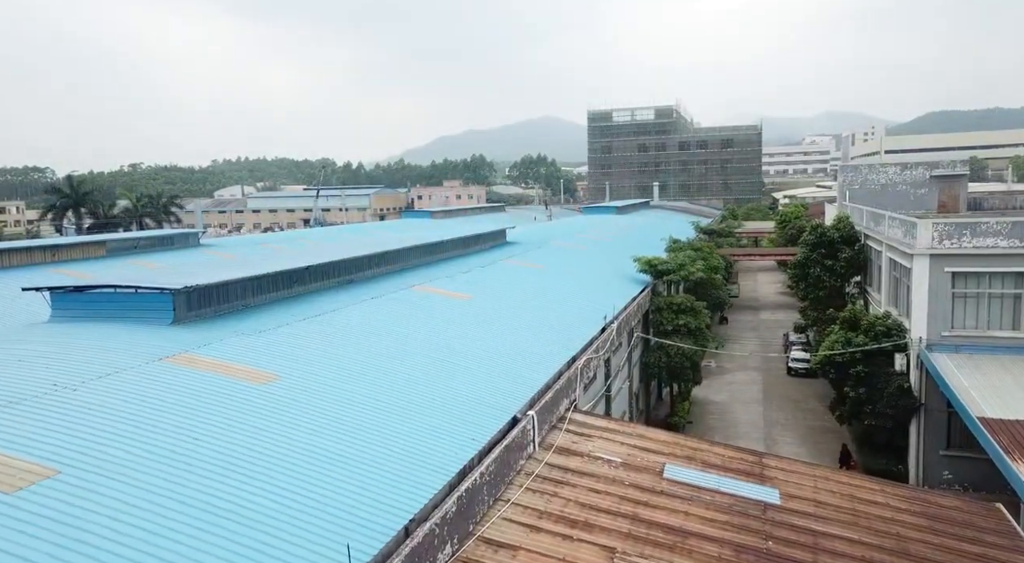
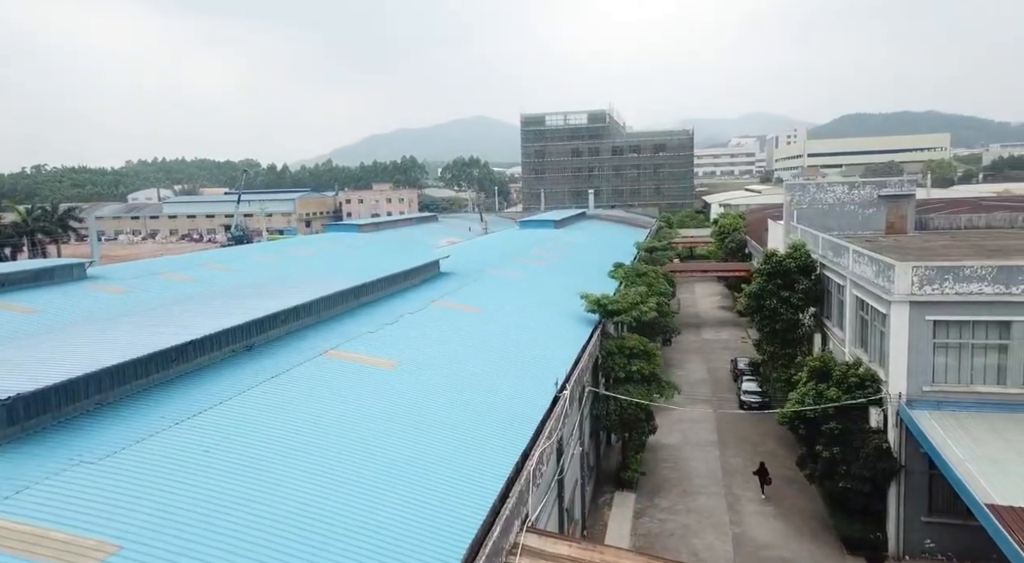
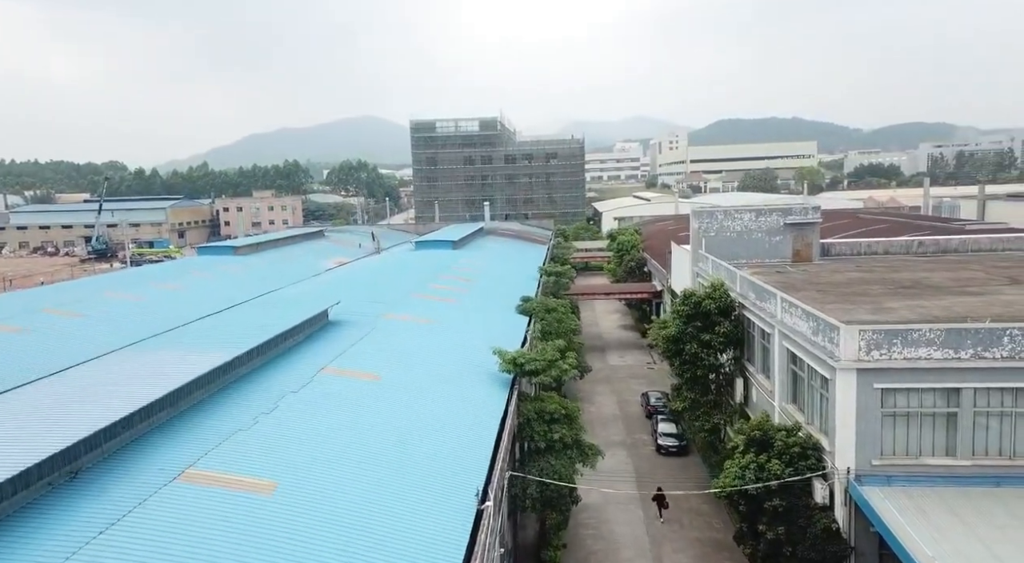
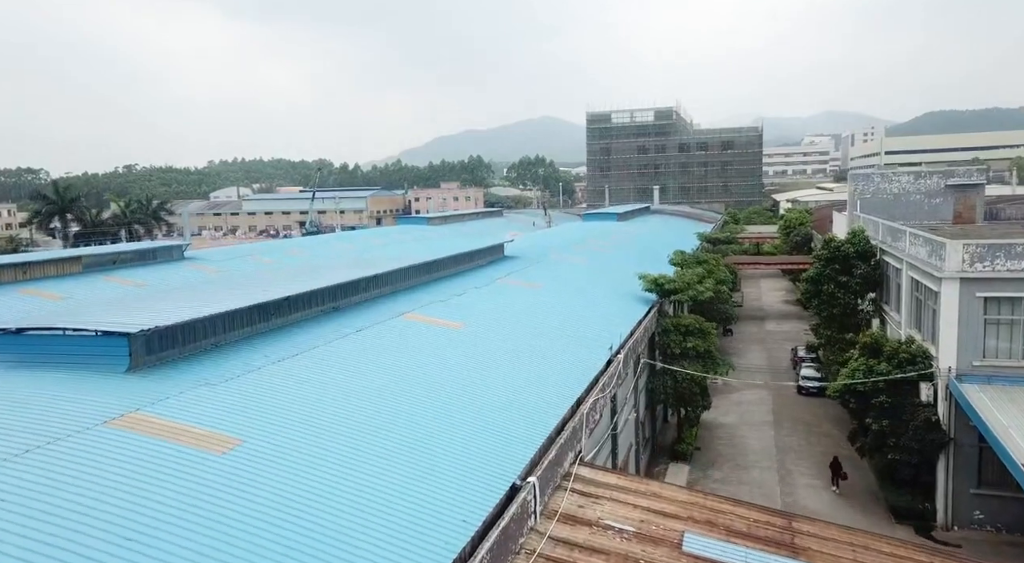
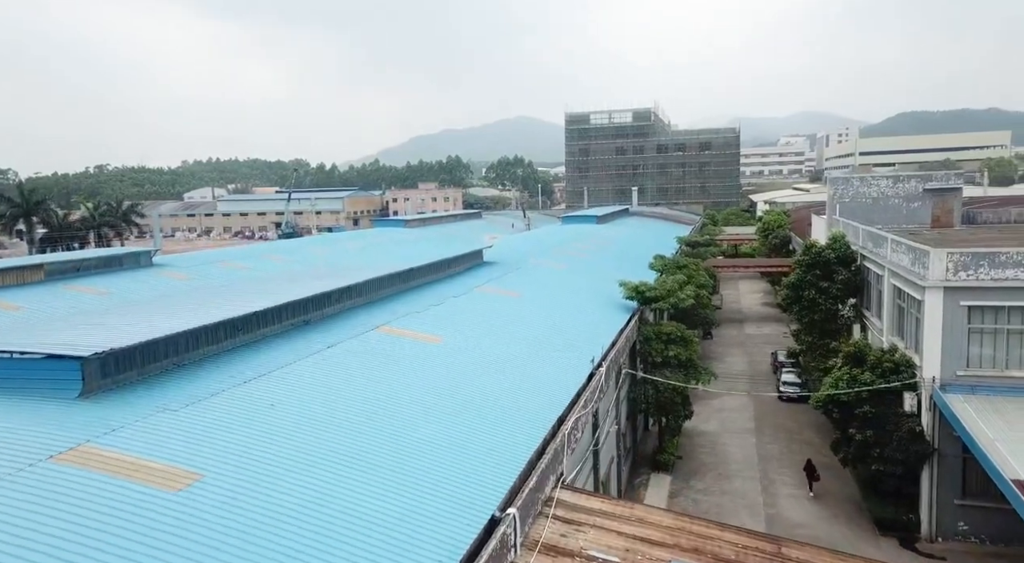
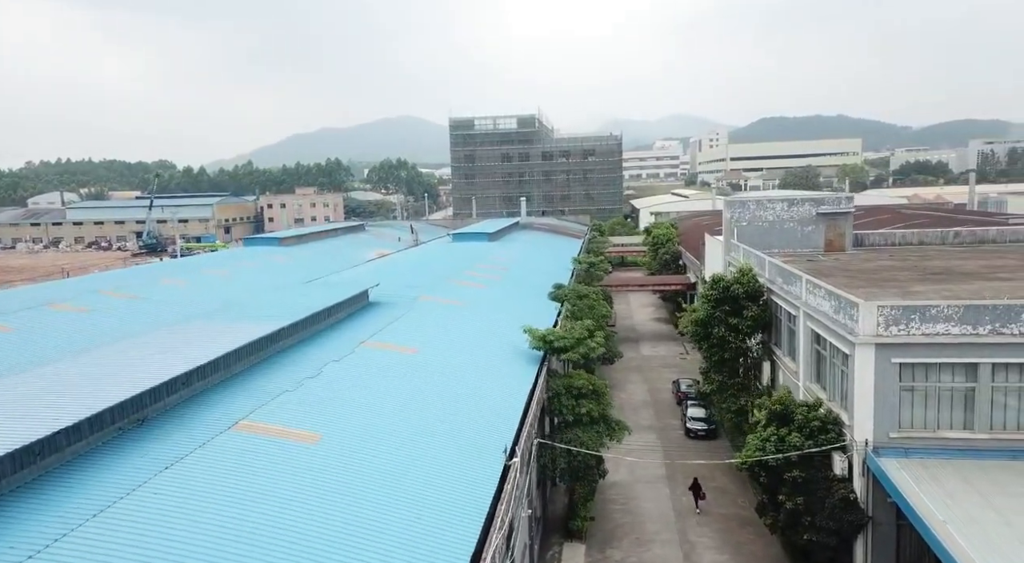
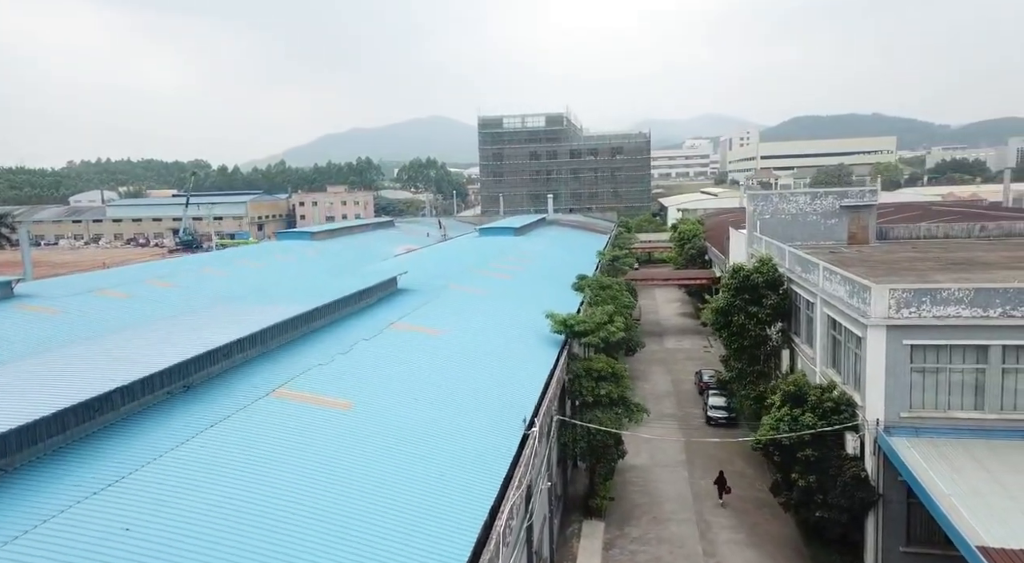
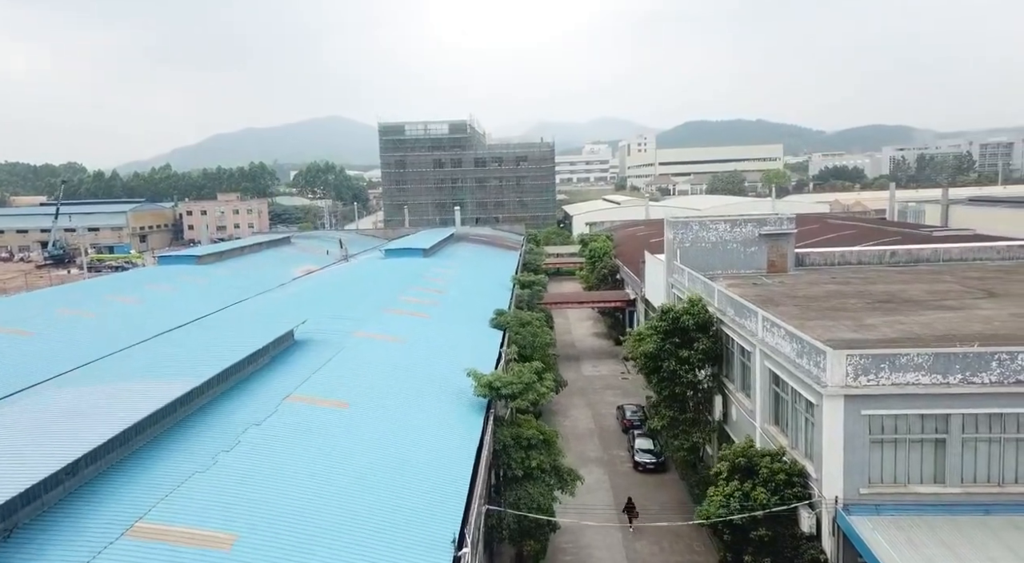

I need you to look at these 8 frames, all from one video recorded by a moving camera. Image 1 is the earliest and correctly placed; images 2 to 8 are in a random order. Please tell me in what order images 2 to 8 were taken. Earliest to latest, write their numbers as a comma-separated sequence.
4, 5, 2, 7, 6, 3, 8
